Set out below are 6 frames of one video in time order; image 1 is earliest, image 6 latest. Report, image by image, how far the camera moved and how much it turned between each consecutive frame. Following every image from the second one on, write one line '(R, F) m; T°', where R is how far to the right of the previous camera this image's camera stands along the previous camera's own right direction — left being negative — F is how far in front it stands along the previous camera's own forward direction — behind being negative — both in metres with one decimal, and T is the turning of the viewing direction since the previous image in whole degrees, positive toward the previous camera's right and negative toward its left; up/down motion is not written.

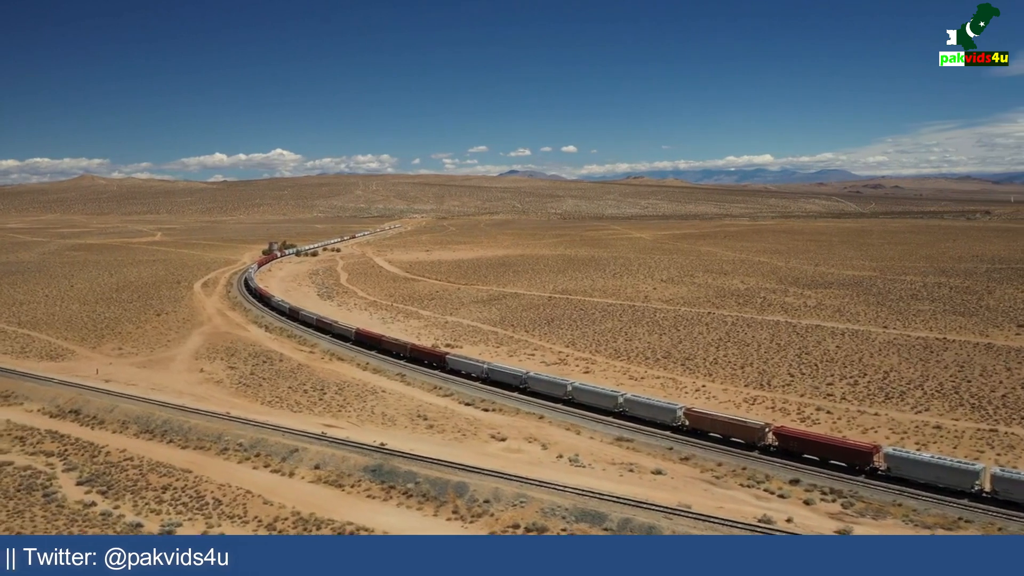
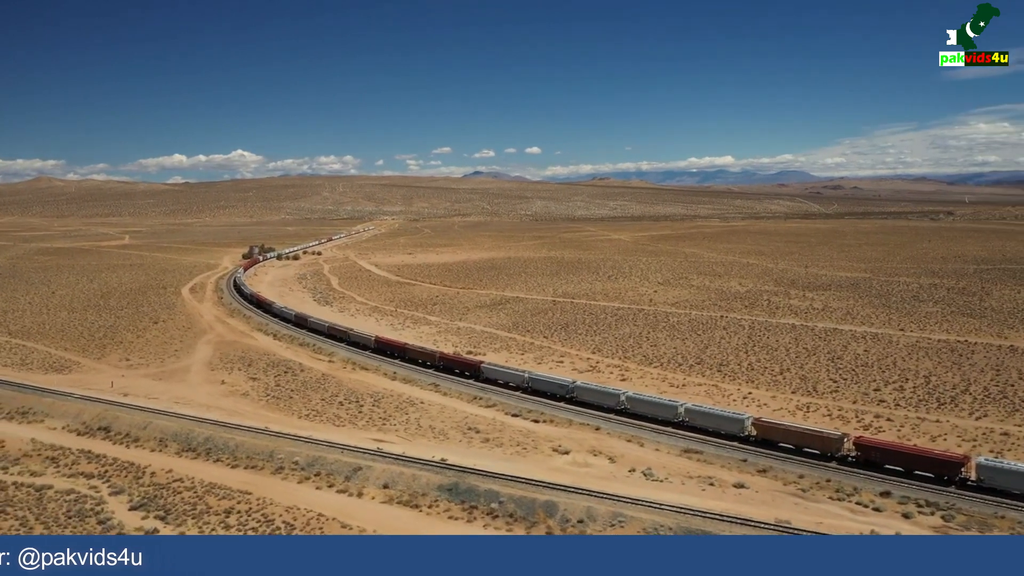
(-2.4, +0.5) m; +2°
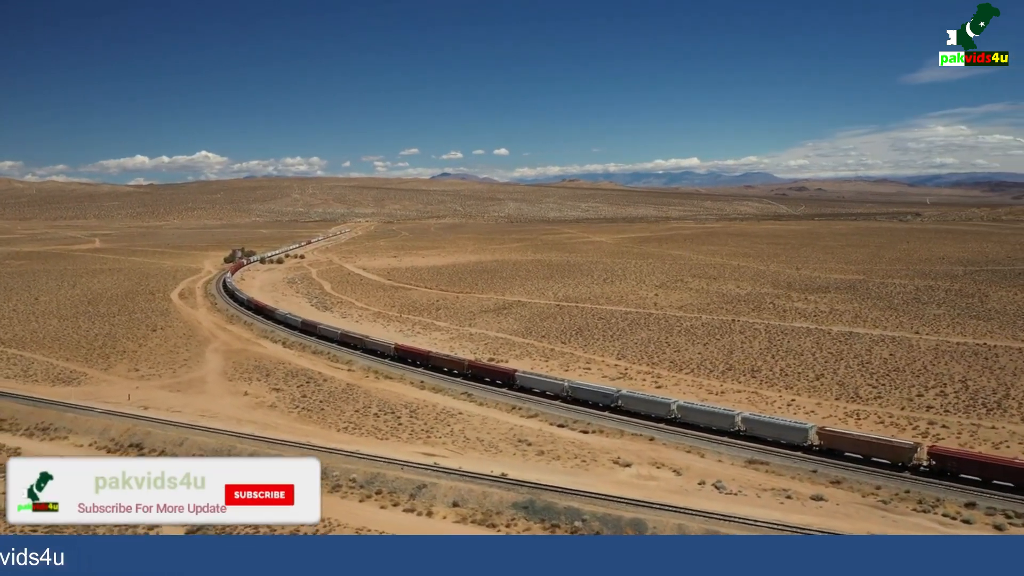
(-2.1, +0.5) m; +2°
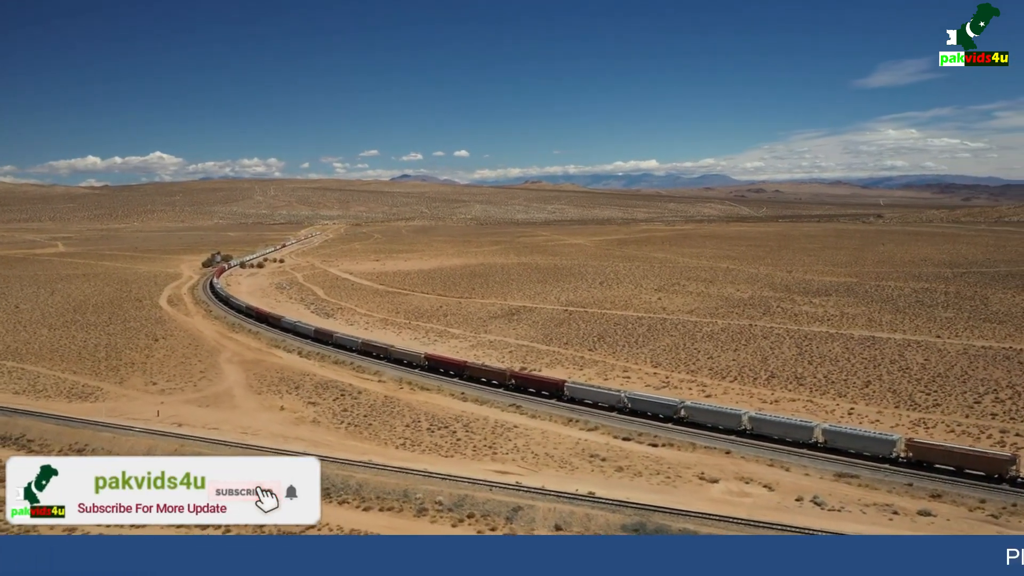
(-2.8, +0.6) m; +2°
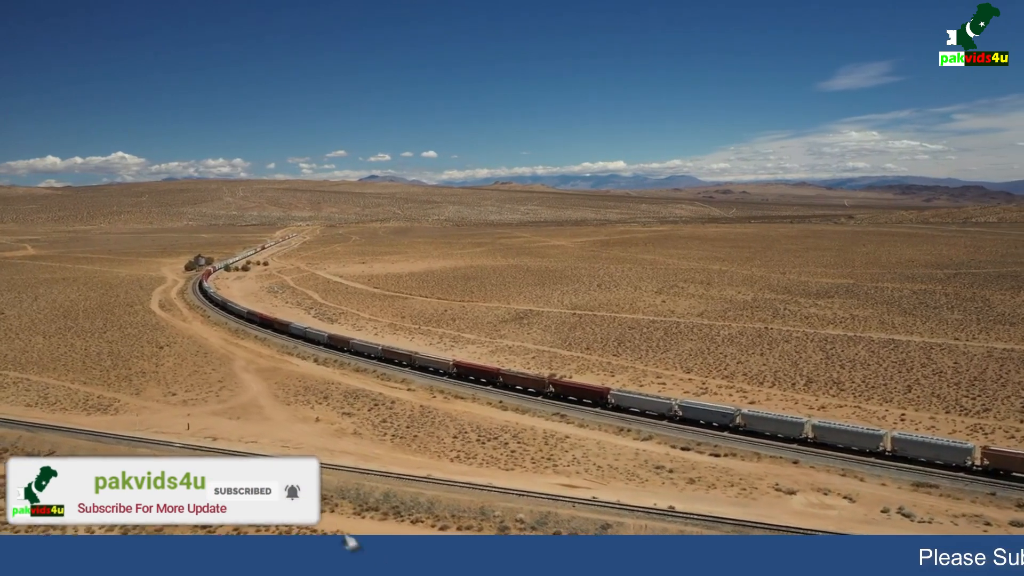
(-2.4, +0.5) m; +2°
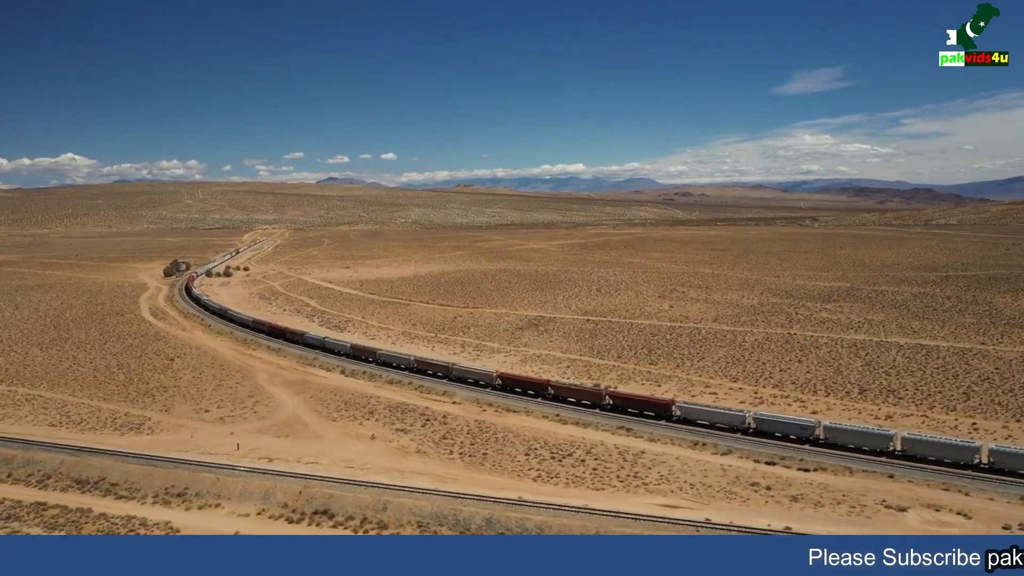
(-3.2, +0.7) m; +2°
